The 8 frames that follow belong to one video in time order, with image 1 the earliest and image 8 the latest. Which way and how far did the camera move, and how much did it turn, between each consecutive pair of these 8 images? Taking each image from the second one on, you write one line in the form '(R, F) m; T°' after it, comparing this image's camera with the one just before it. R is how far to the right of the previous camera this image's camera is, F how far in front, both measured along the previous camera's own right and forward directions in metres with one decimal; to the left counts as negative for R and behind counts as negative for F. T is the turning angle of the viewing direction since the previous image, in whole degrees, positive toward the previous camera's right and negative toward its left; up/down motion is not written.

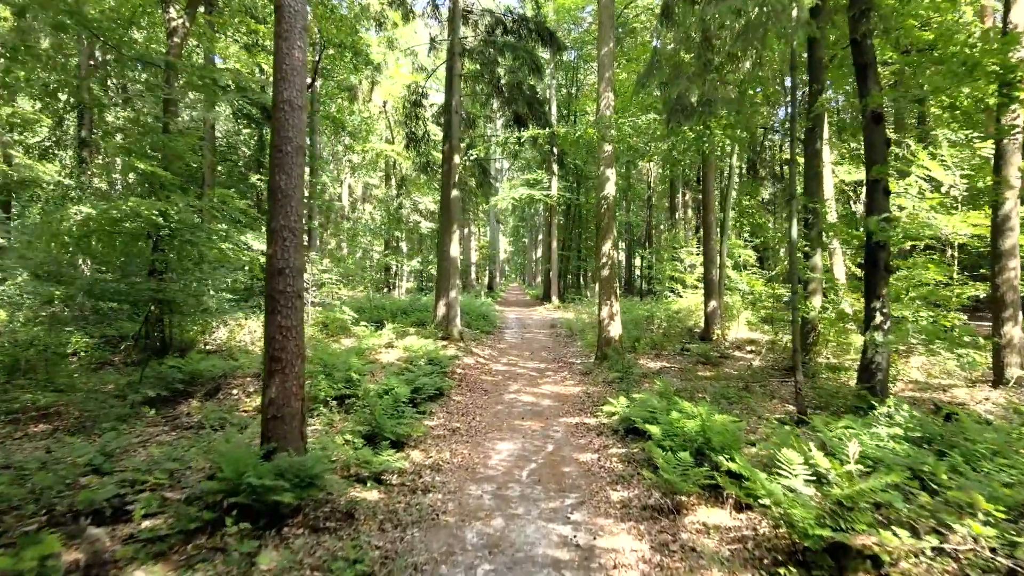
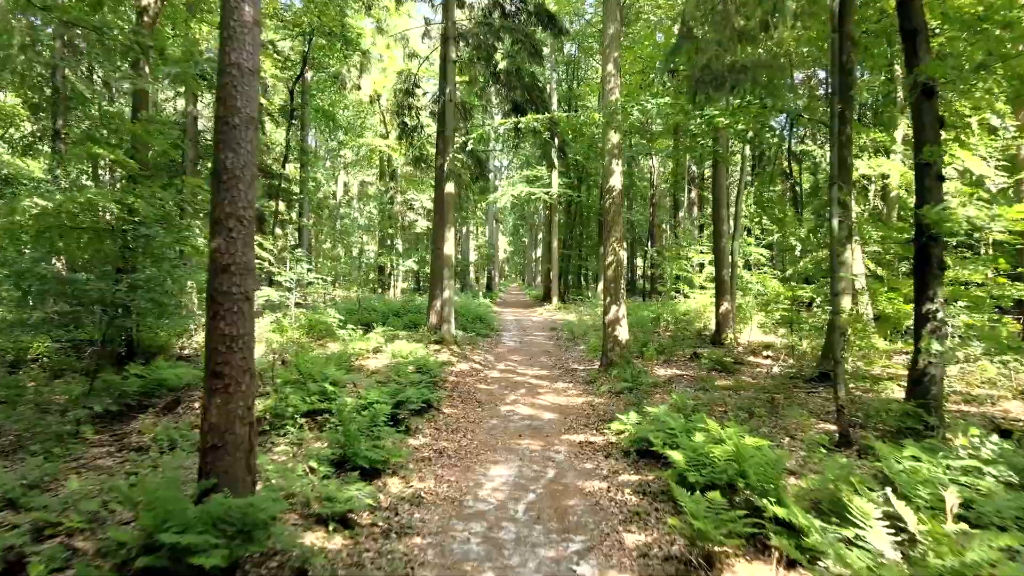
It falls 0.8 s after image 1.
(+0.1, +0.8) m; 0°
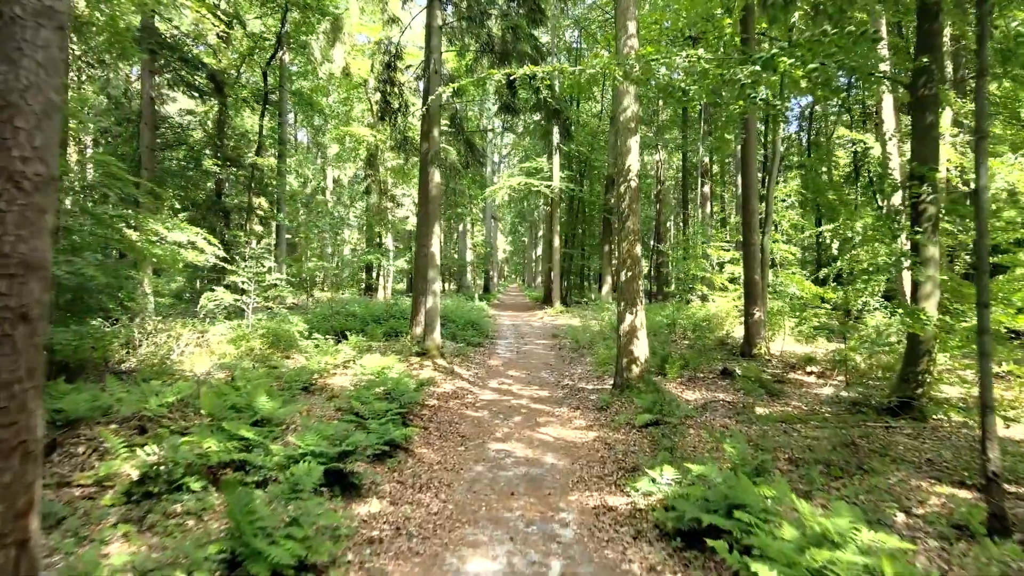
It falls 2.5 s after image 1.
(+0.1, +1.7) m; 0°
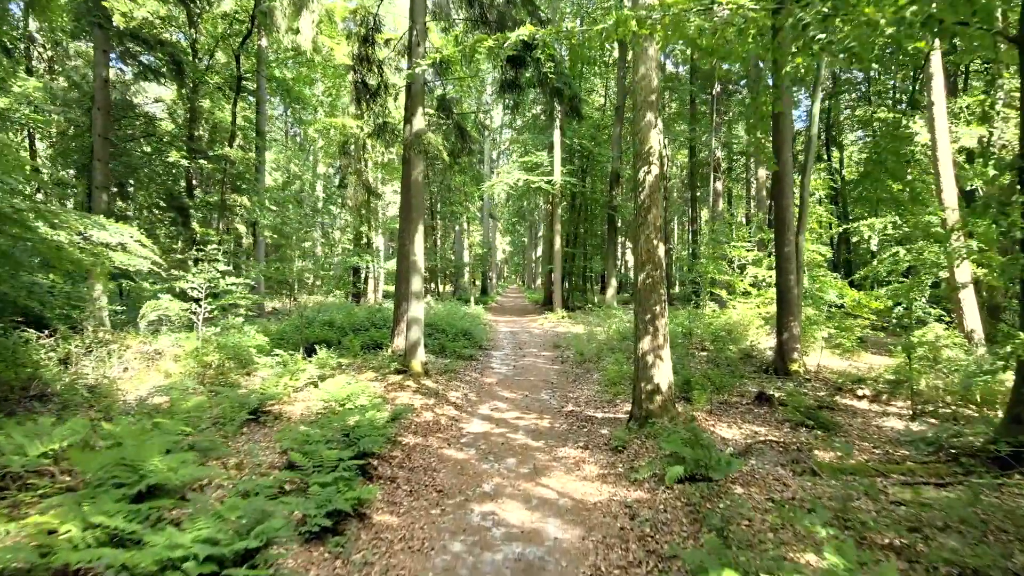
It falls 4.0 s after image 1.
(+0.1, +1.5) m; 0°
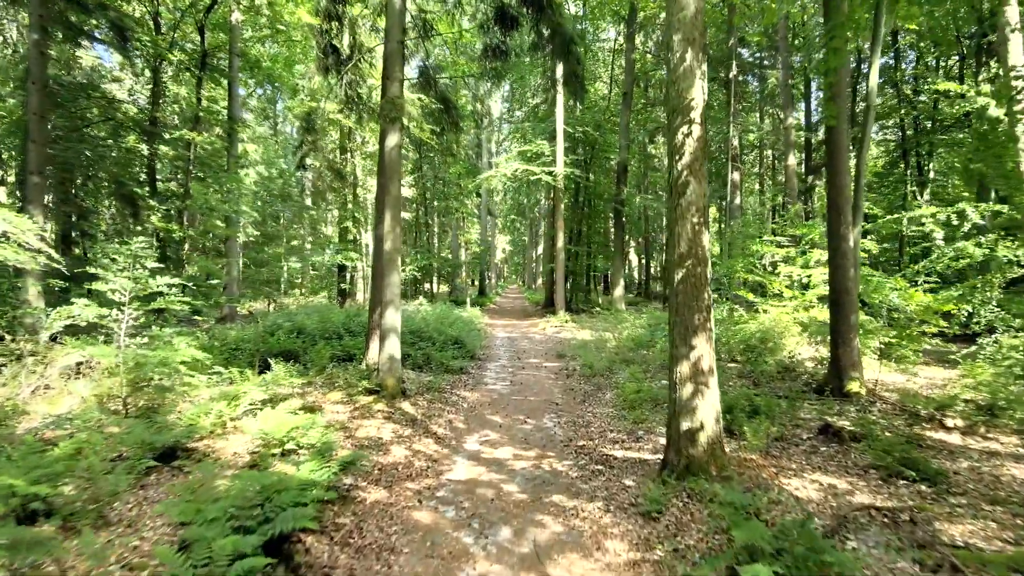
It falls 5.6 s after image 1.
(+0.1, +1.6) m; 0°
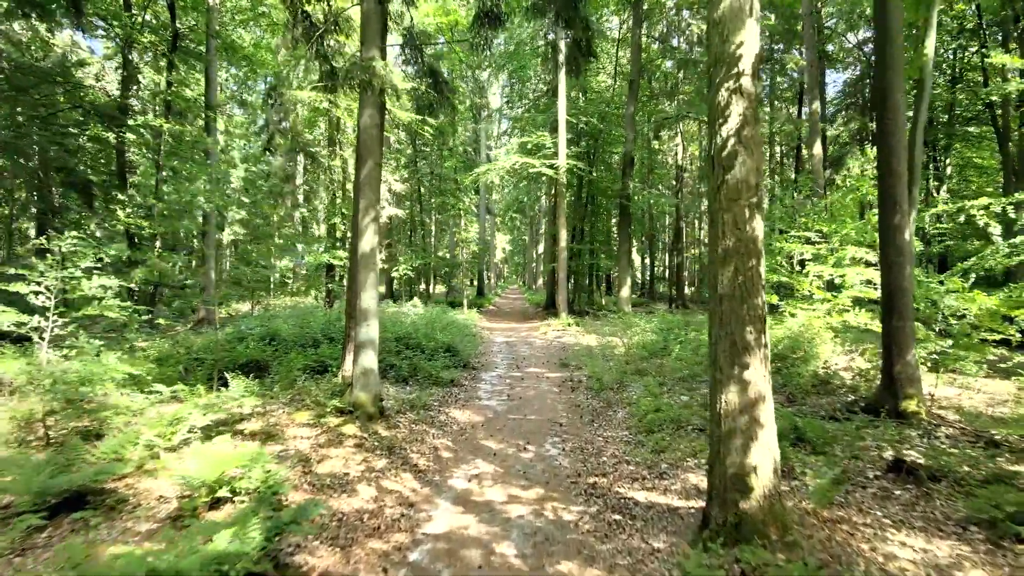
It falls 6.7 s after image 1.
(0.0, +1.1) m; 0°
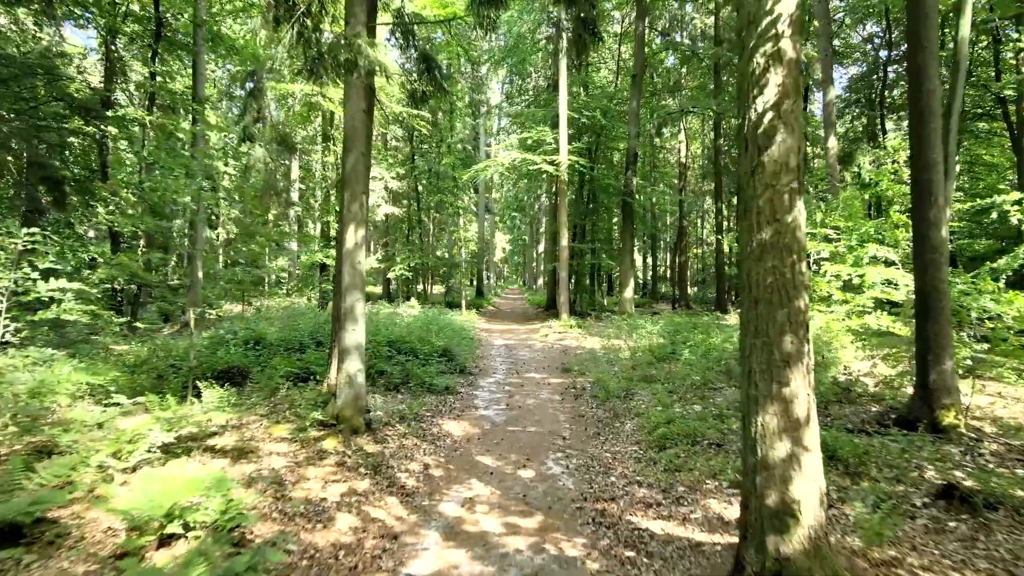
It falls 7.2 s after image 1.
(0.0, +0.6) m; 0°
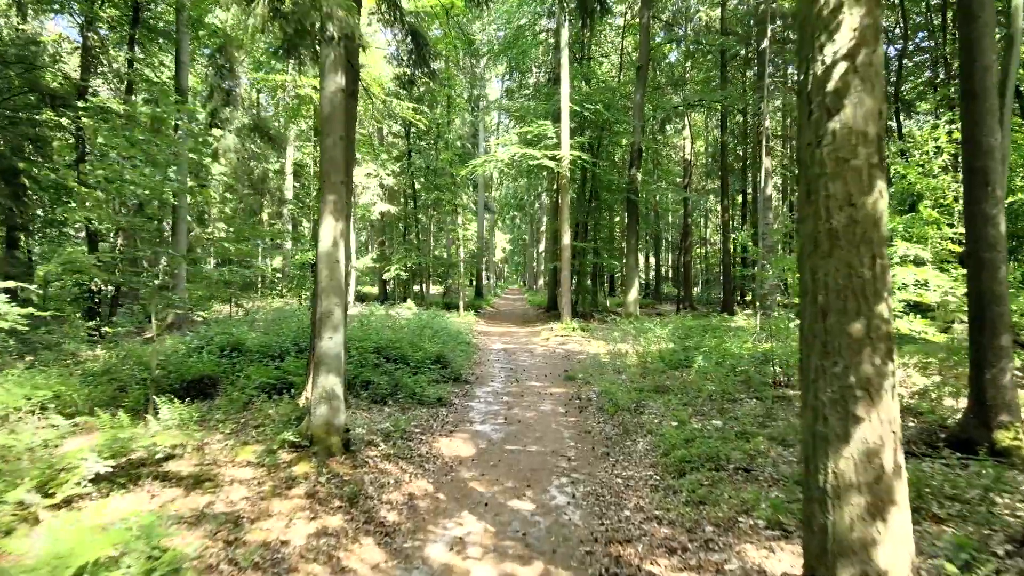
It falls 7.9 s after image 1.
(0.0, +0.7) m; 0°
